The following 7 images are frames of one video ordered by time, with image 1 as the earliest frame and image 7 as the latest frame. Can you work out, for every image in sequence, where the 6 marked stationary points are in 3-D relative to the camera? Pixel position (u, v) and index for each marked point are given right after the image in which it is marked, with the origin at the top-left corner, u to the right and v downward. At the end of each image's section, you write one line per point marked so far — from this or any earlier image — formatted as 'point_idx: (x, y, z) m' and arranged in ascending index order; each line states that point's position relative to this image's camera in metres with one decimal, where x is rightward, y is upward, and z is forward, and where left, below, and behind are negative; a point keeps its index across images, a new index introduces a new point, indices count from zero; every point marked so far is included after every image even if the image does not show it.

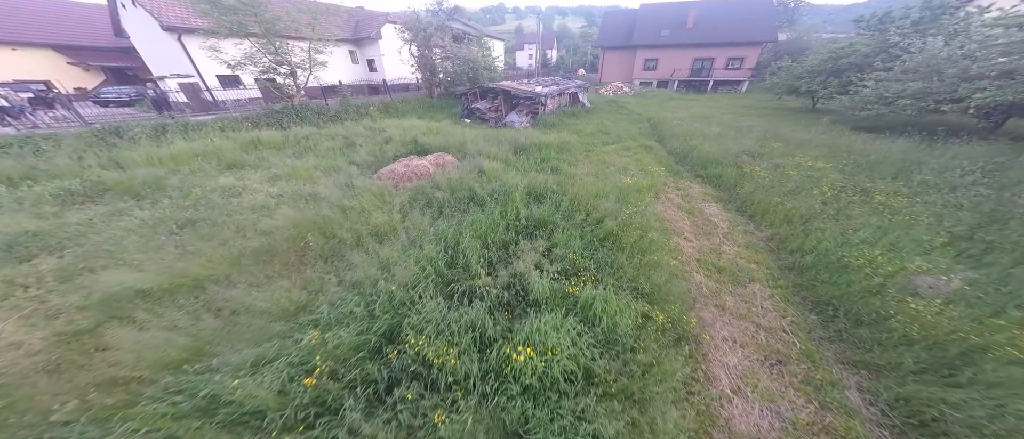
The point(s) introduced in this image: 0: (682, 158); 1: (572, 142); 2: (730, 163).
0: (+5.3, +1.9, +8.1) m
1: (+2.1, +2.7, +9.0) m
2: (+5.9, +1.5, +7.1) m
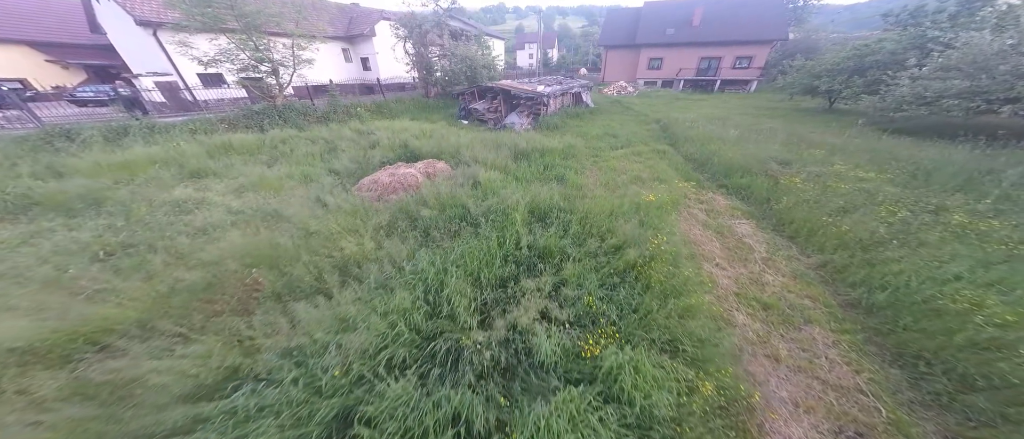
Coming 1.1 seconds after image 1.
0: (+5.3, +1.5, +7.2) m
1: (+2.1, +2.3, +8.2) m
2: (+5.9, +1.1, +6.2) m
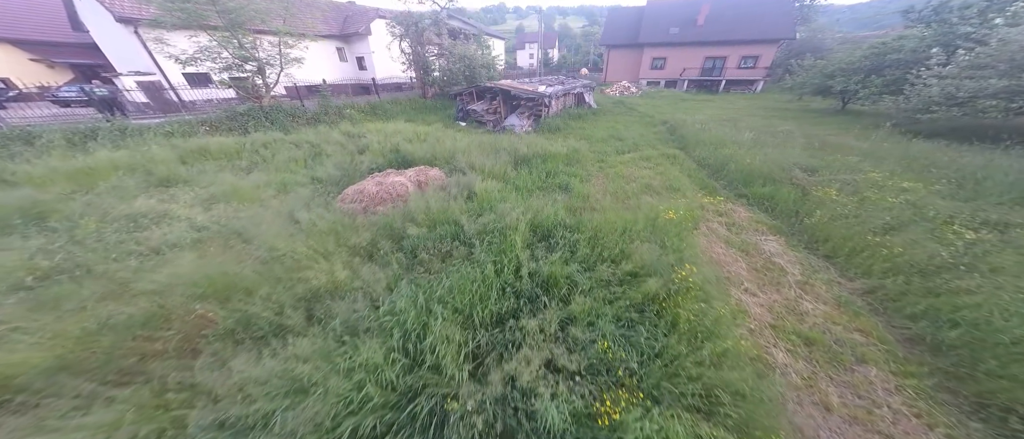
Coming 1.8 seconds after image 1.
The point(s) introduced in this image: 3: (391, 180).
0: (+5.2, +1.3, +6.7) m
1: (+2.1, +2.0, +7.7) m
2: (+5.9, +0.9, +5.7) m
3: (-2.6, +0.8, +5.6) m
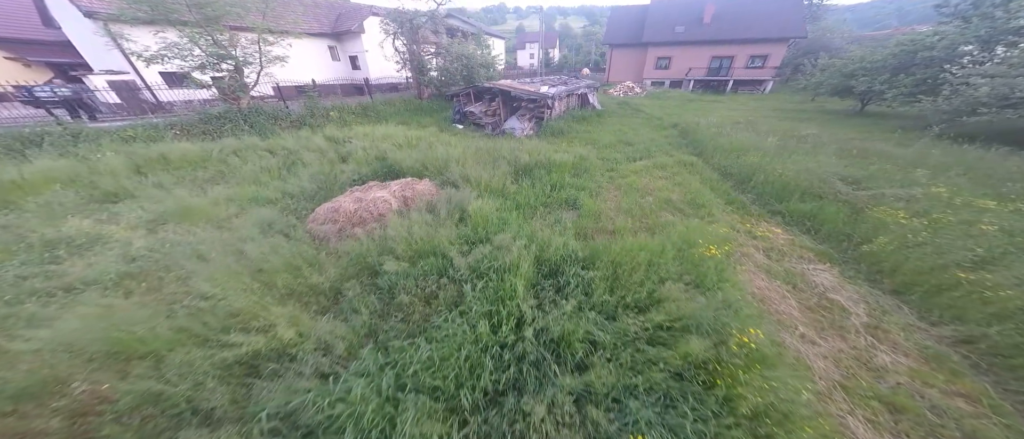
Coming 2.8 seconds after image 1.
0: (+5.2, +0.9, +5.9) m
1: (+2.1, +1.6, +6.9) m
2: (+5.9, +0.5, +4.9) m
3: (-2.6, +0.4, +4.8) m
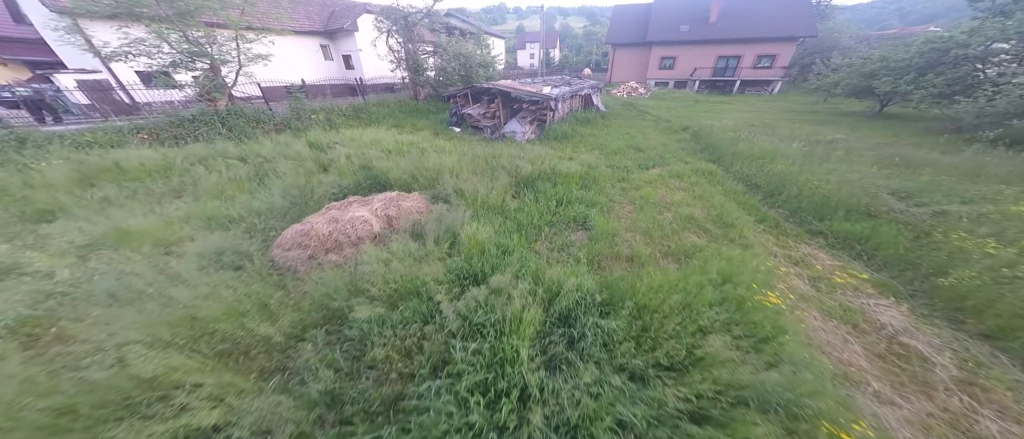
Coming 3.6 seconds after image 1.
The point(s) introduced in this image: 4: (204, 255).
0: (+5.3, +0.5, +5.3) m
1: (+2.1, +1.3, +6.3) m
2: (+5.9, +0.1, +4.3) m
3: (-2.6, +0.1, +4.2) m
4: (-4.1, -0.5, +3.5) m
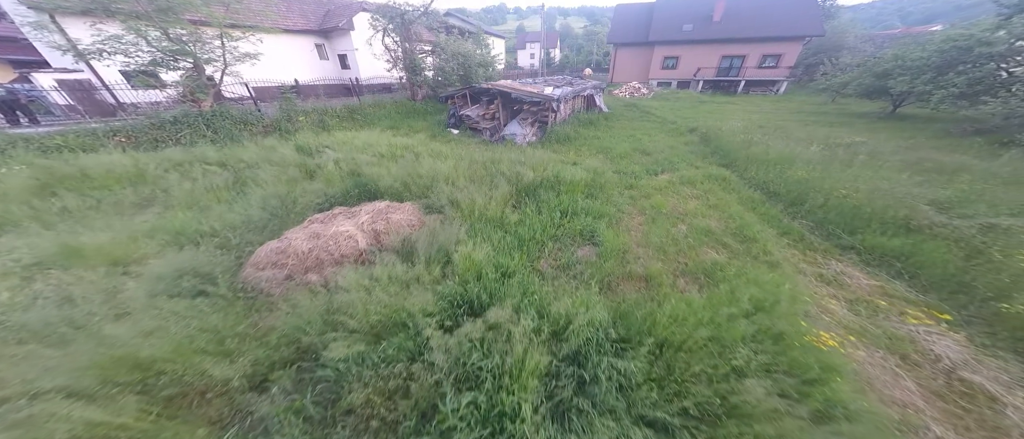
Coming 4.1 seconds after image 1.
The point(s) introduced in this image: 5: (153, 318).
0: (+5.3, +0.3, +4.9) m
1: (+2.1, +1.1, +5.9) m
2: (+5.9, -0.1, +3.9) m
3: (-2.6, -0.1, +3.8) m
4: (-4.1, -0.7, +3.1) m
5: (-3.6, -1.0, +2.6) m
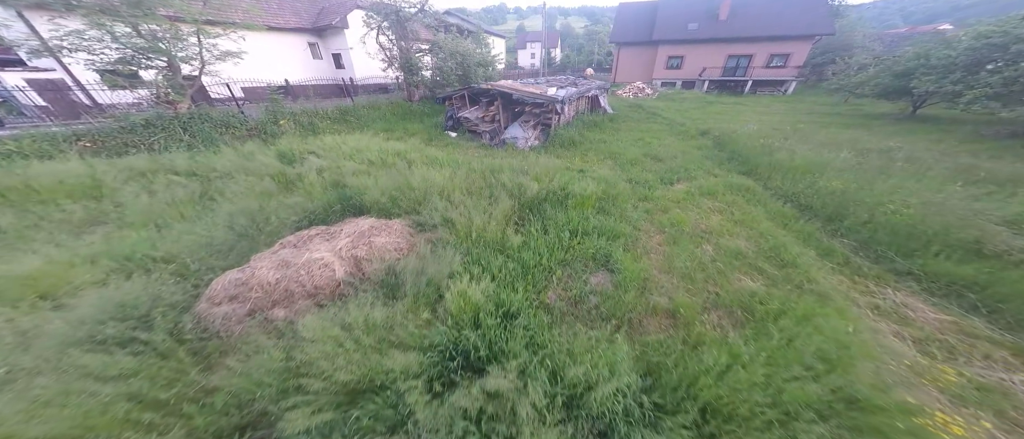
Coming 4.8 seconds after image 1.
0: (+5.3, 0.0, +4.3) m
1: (+2.1, +0.8, +5.3) m
2: (+6.0, -0.4, +3.3) m
3: (-2.5, -0.4, +3.2) m
4: (-4.1, -1.0, +2.5) m
5: (-3.6, -1.3, +2.1) m
